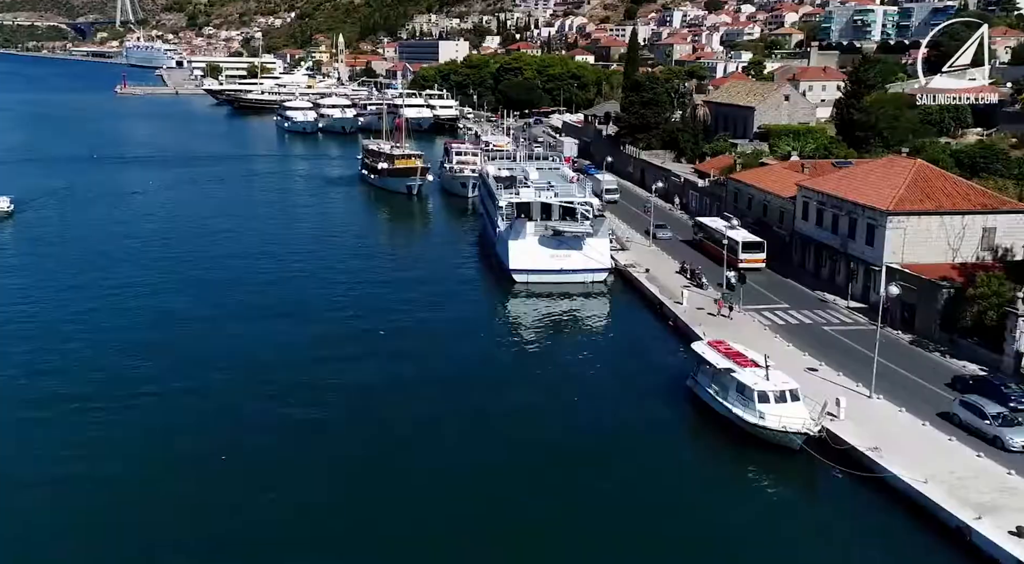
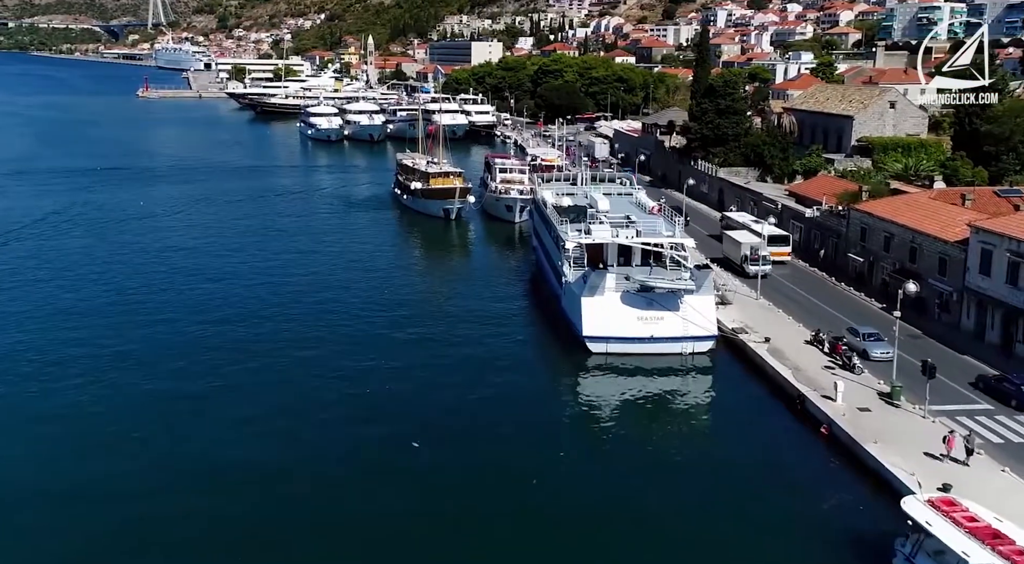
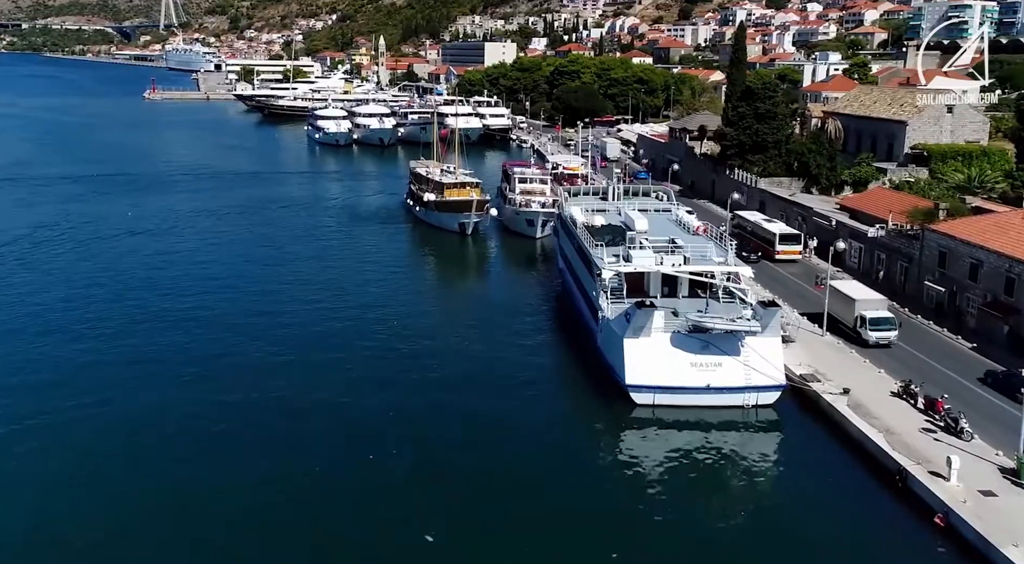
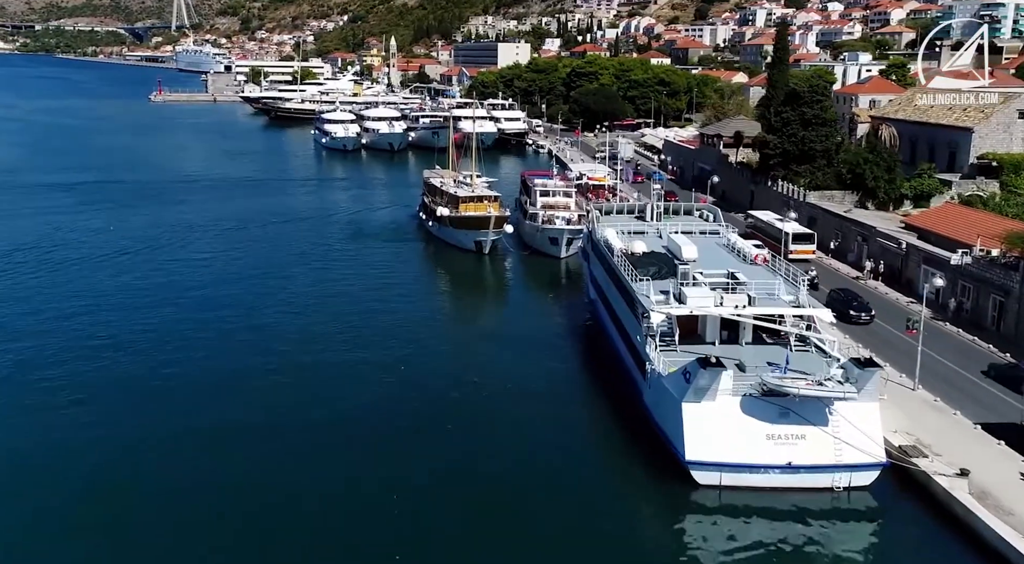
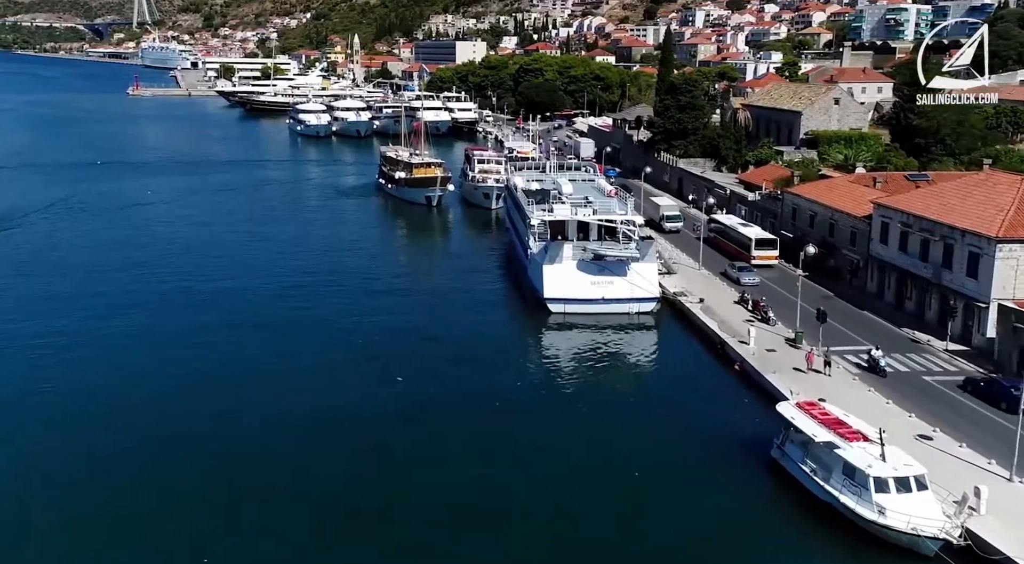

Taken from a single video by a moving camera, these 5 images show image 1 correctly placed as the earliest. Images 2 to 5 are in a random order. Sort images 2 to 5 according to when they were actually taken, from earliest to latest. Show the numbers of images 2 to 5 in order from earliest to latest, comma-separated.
5, 2, 3, 4
